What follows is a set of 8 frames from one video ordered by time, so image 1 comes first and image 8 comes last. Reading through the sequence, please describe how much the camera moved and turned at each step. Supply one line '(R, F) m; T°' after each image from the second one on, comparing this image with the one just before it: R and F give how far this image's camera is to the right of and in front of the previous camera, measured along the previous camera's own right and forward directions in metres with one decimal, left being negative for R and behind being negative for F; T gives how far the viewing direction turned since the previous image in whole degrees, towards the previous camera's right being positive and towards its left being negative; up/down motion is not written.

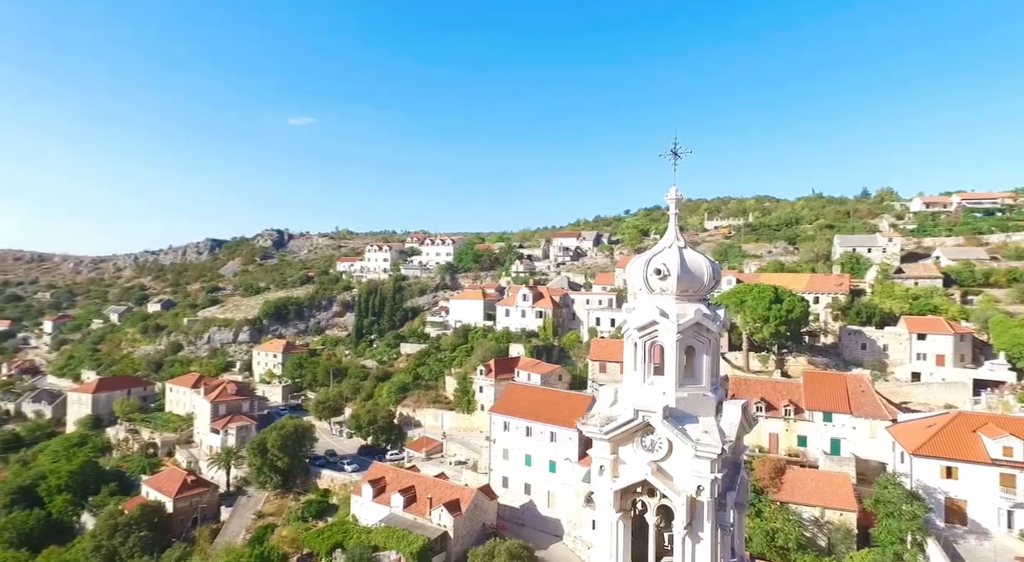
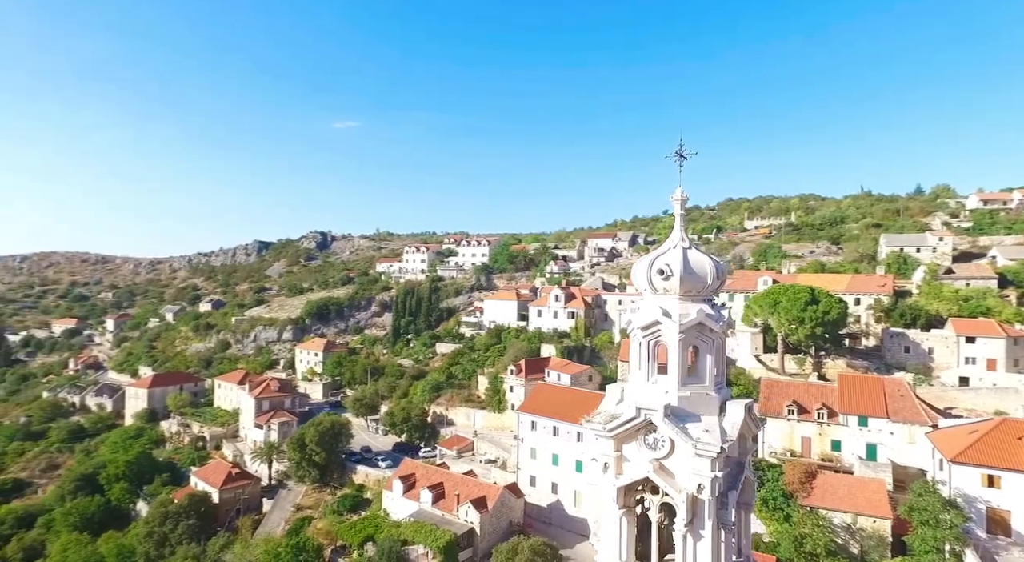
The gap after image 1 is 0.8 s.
(+0.7, -0.3) m; -4°
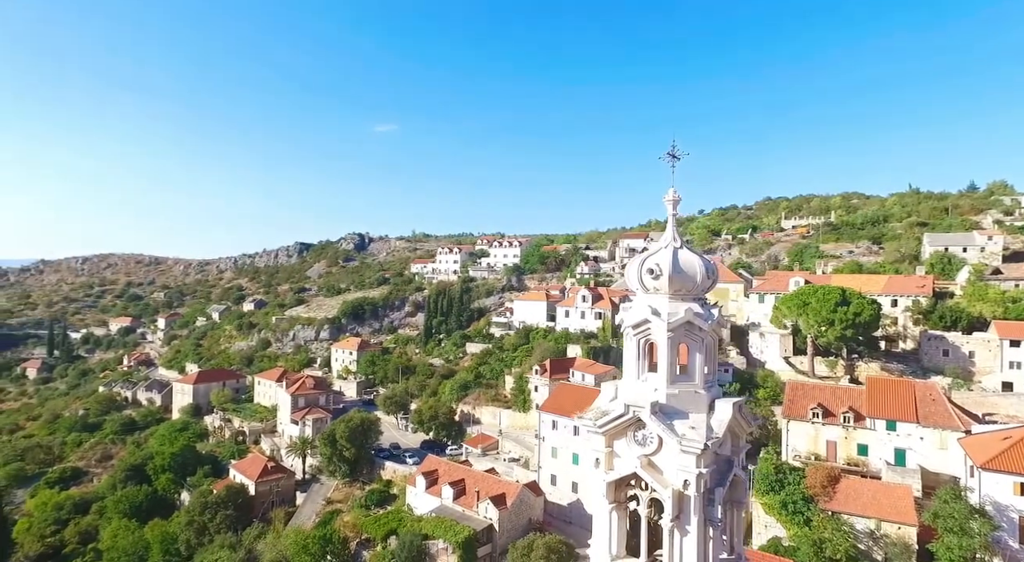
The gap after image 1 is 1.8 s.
(+0.9, -0.3) m; -4°
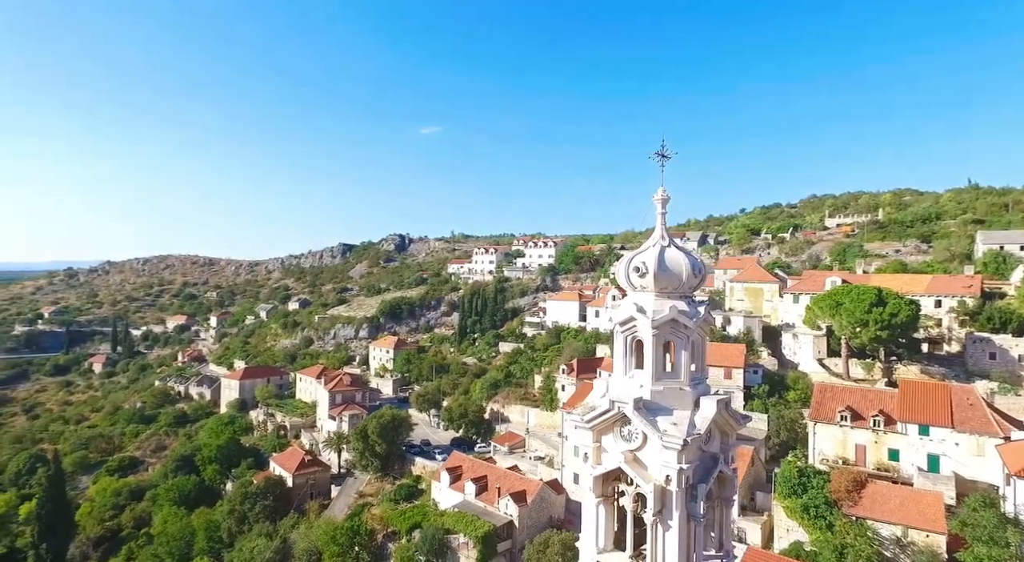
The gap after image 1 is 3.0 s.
(+1.1, -0.3) m; -4°
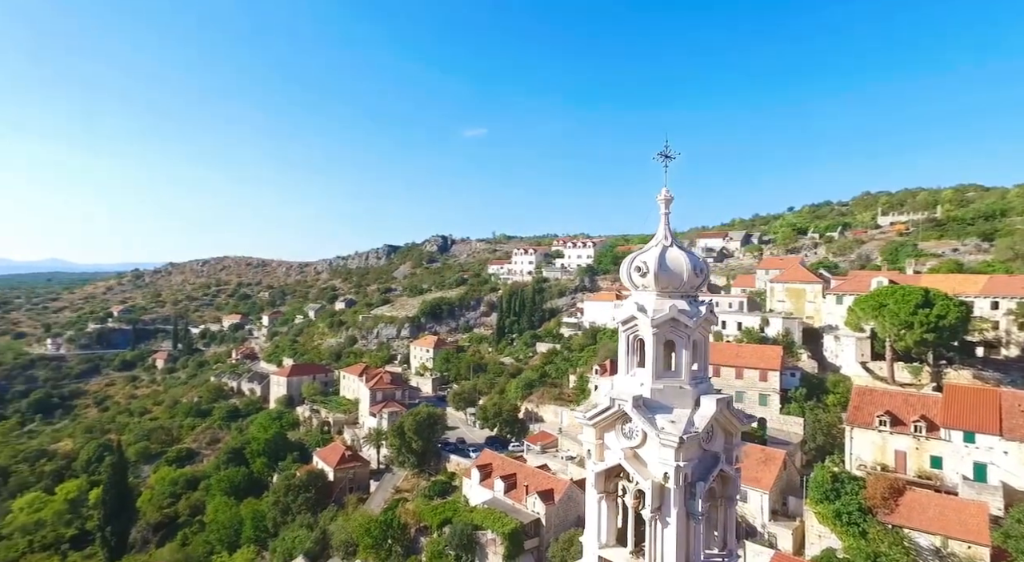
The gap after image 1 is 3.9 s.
(+0.9, -0.2) m; -5°
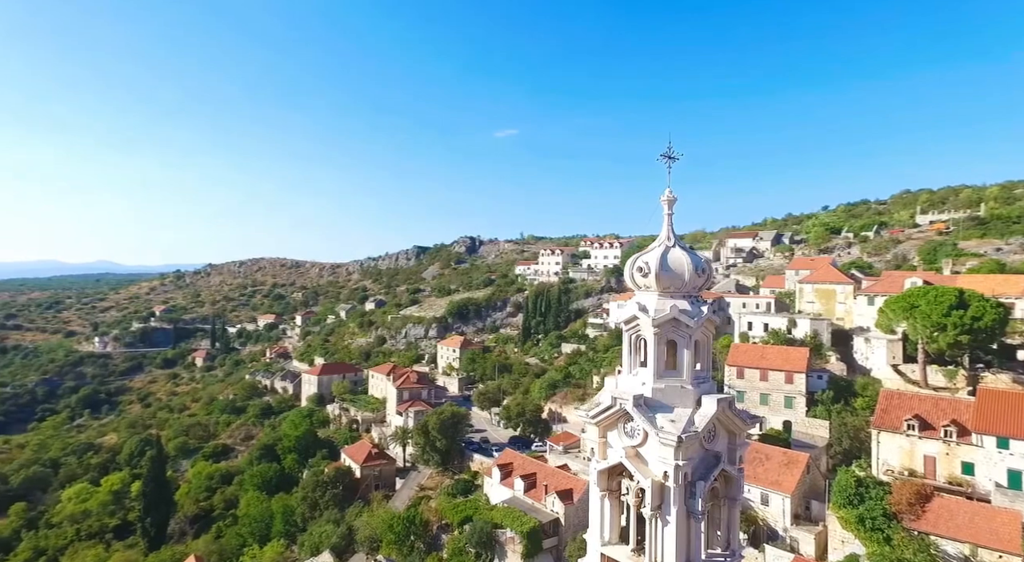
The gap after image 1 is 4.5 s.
(+0.6, -0.1) m; -3°
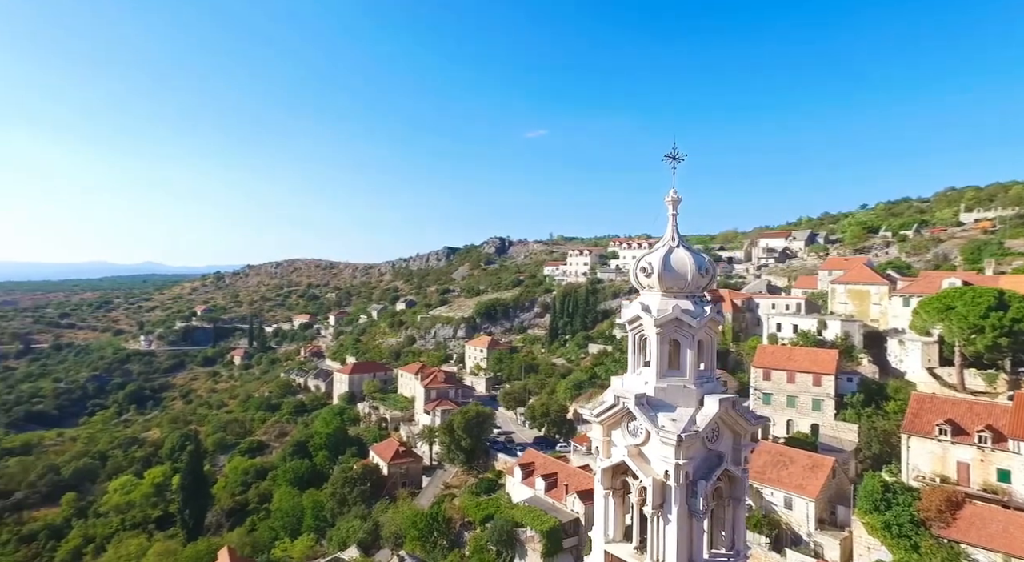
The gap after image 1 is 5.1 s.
(+0.6, -0.1) m; -3°
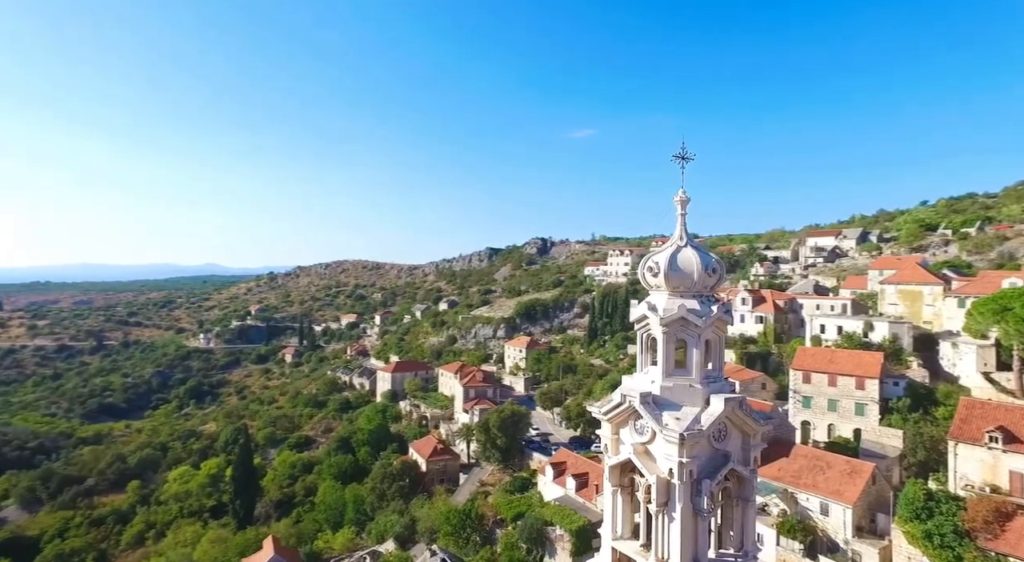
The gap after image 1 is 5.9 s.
(+0.8, -0.1) m; -5°
